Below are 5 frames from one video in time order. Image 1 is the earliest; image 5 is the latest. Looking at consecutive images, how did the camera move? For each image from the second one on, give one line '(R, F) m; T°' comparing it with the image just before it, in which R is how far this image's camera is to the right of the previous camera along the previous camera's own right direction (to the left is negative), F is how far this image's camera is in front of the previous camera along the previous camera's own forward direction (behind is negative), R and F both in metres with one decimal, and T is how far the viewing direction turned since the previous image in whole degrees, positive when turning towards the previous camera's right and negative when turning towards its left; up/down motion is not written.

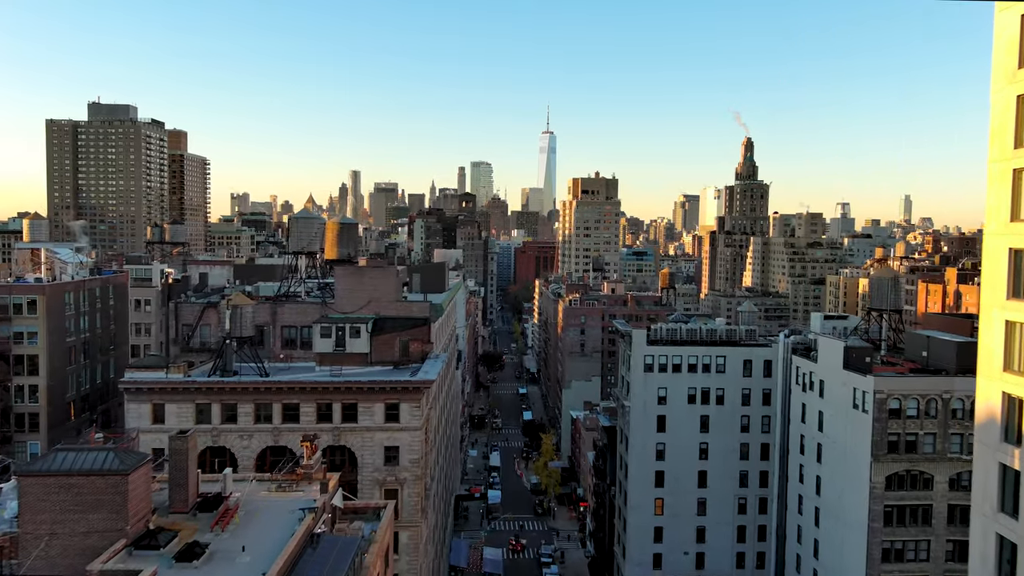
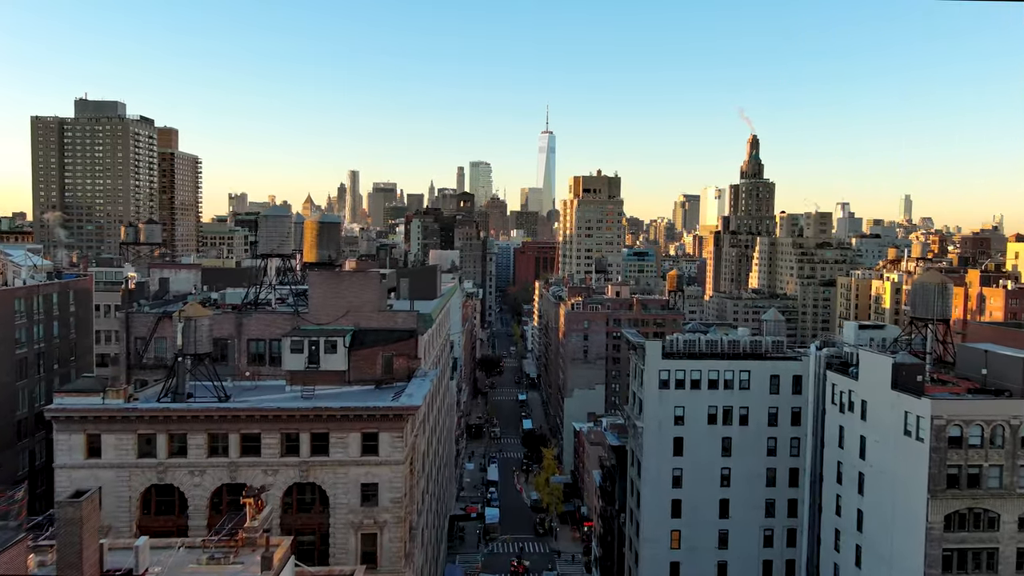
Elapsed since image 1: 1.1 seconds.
(0.0, +6.1) m; 0°
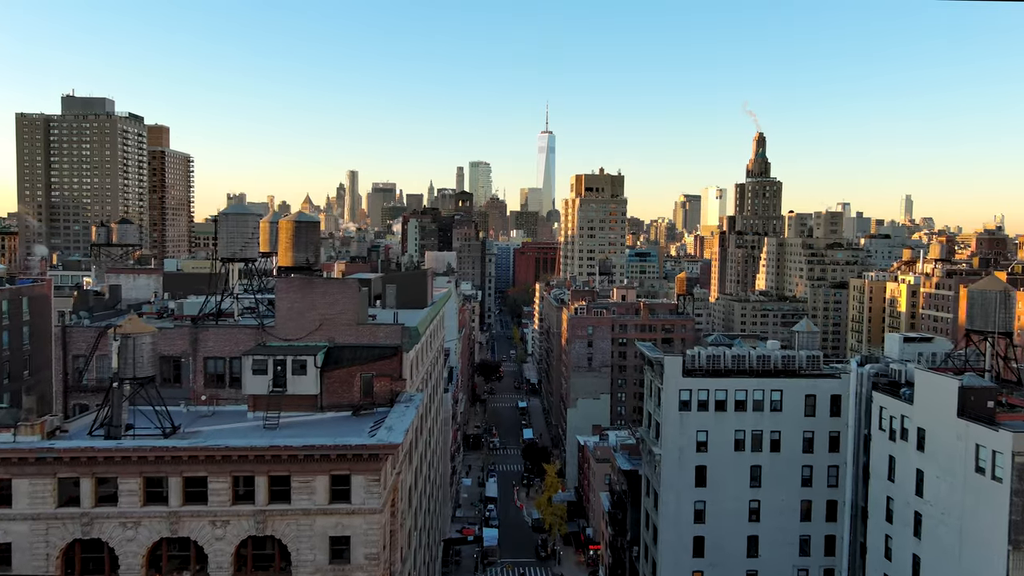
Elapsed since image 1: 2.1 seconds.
(0.0, +6.1) m; 0°
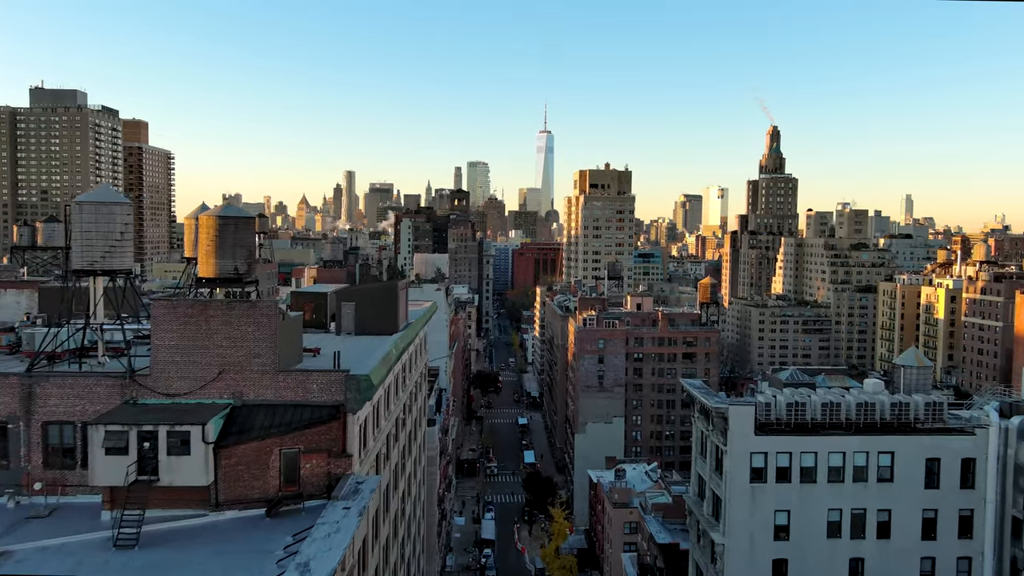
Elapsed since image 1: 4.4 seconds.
(-0.1, +12.9) m; 0°
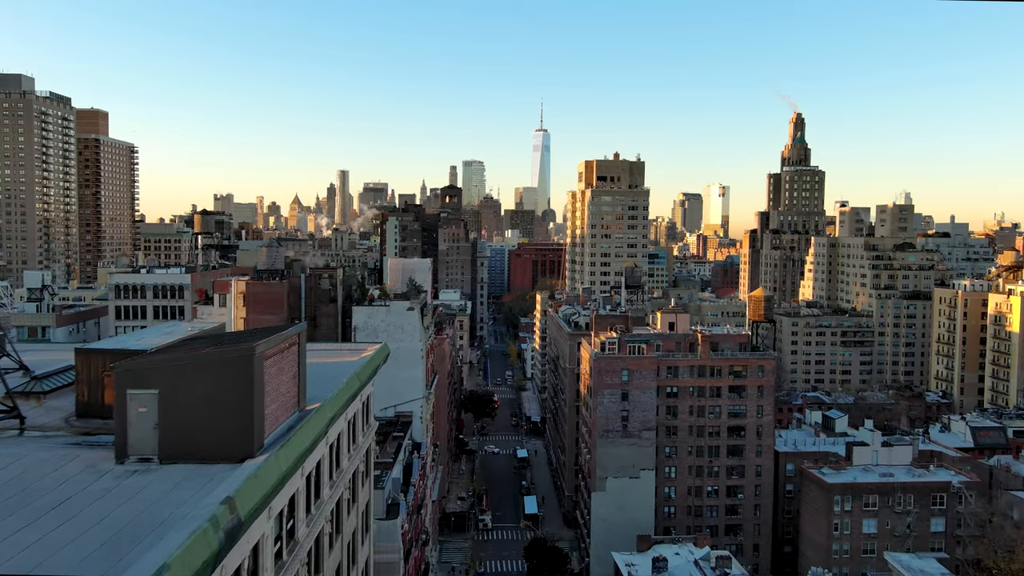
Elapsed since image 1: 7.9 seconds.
(-0.1, +19.9) m; 0°
